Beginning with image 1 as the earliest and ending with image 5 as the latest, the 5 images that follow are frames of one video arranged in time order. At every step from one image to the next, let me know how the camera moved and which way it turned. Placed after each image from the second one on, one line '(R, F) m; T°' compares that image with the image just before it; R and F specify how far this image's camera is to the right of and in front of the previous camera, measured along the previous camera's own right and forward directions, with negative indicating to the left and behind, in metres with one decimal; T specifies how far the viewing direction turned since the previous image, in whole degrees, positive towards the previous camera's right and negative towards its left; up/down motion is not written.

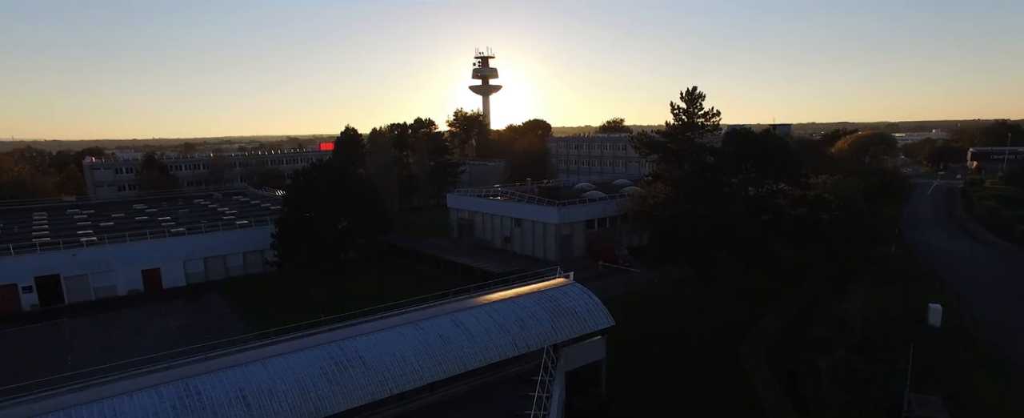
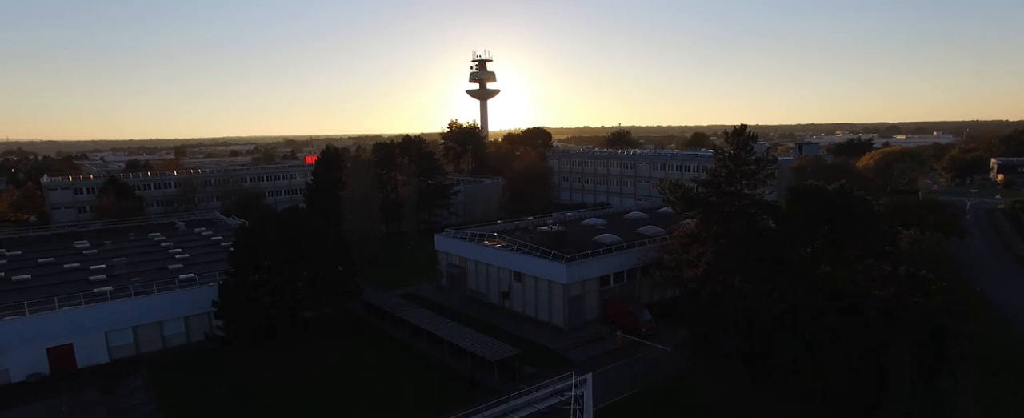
(0.0, +4.7) m; 0°
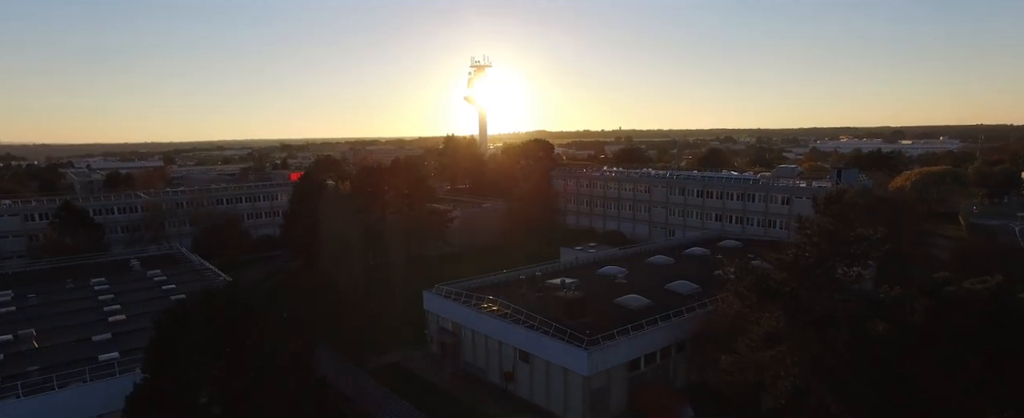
(-0.2, +4.7) m; 0°
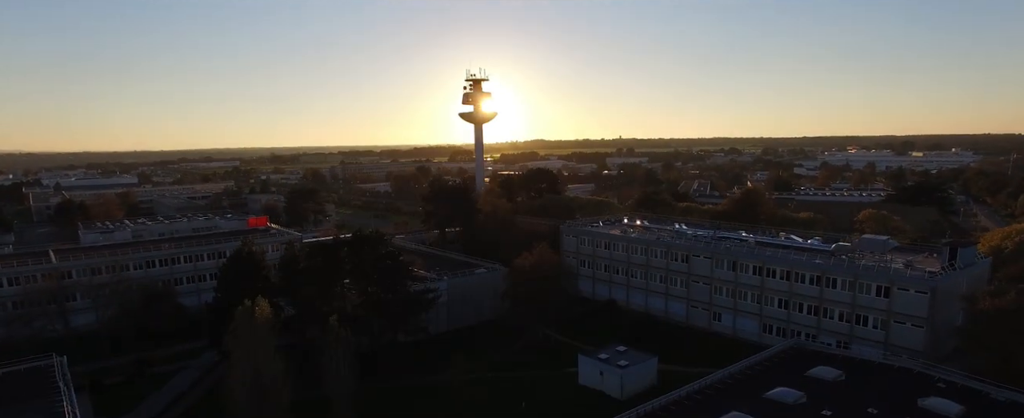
(-0.1, +9.6) m; 0°
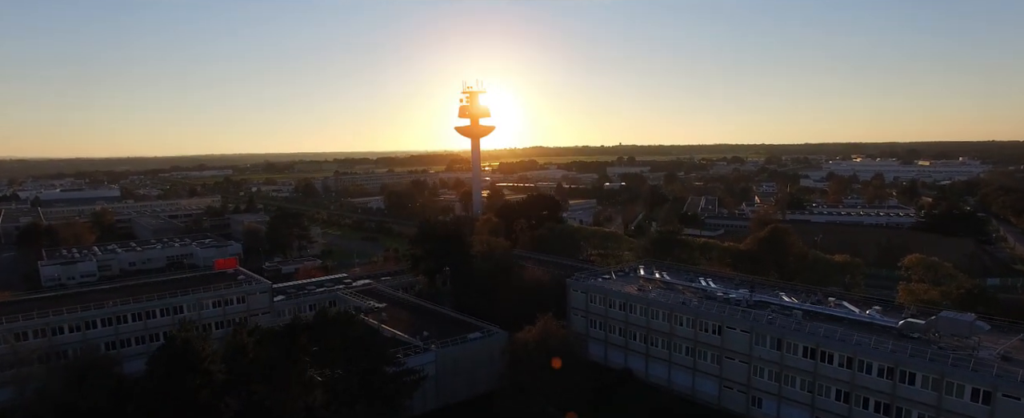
(0.0, +5.6) m; 0°
